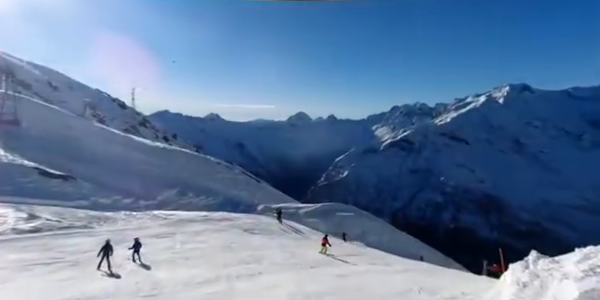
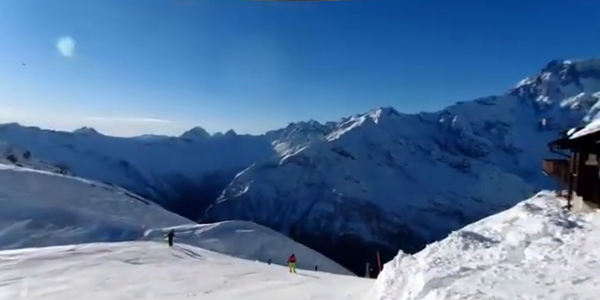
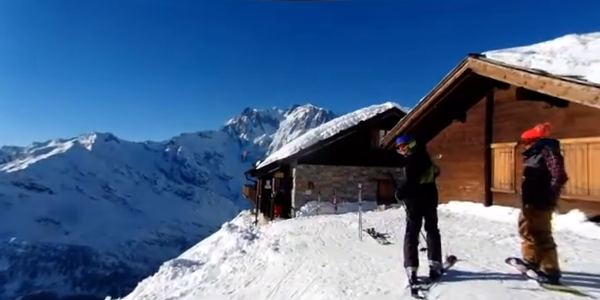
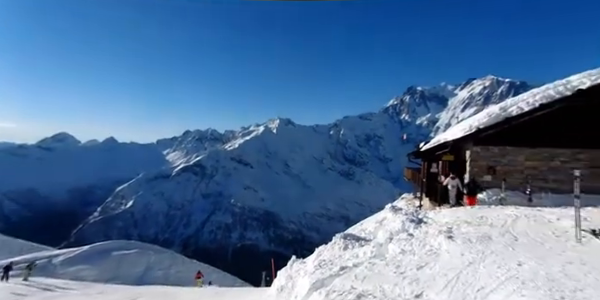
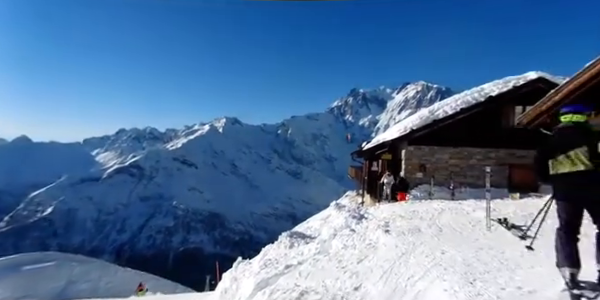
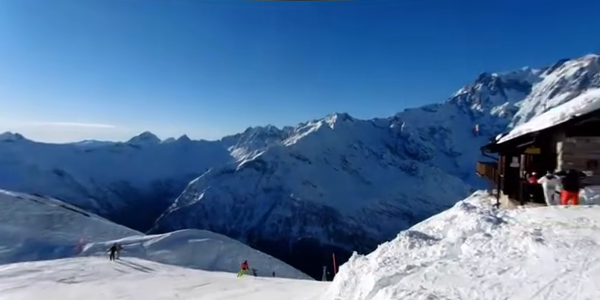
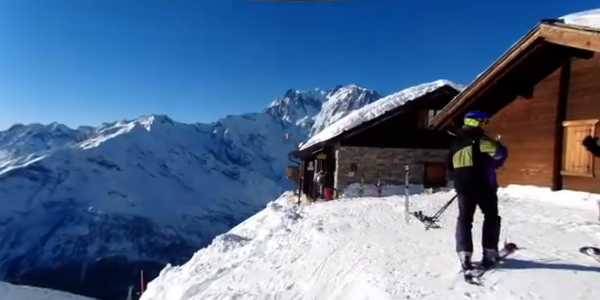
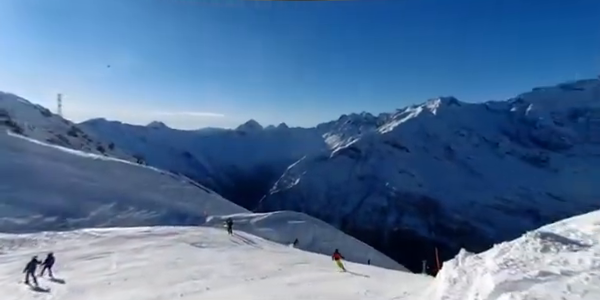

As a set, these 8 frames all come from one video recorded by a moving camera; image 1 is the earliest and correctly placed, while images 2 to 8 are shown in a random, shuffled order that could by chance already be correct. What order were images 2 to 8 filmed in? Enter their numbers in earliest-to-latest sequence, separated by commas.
8, 2, 6, 4, 5, 7, 3
